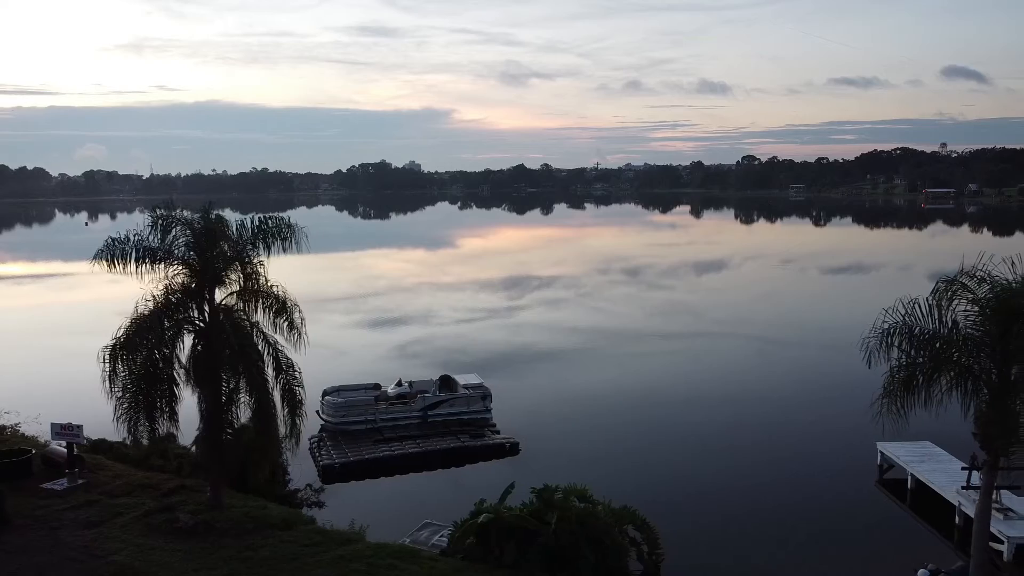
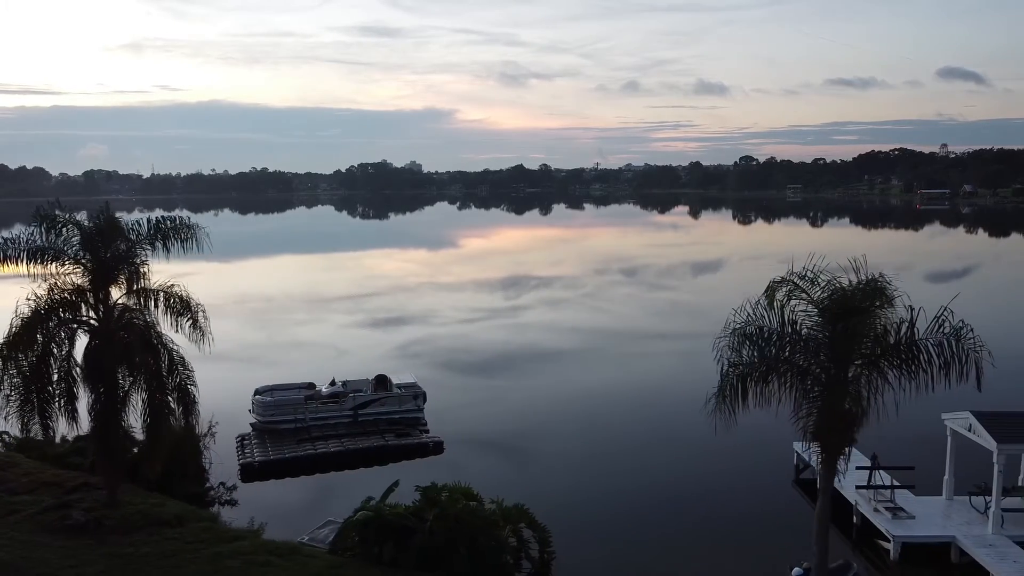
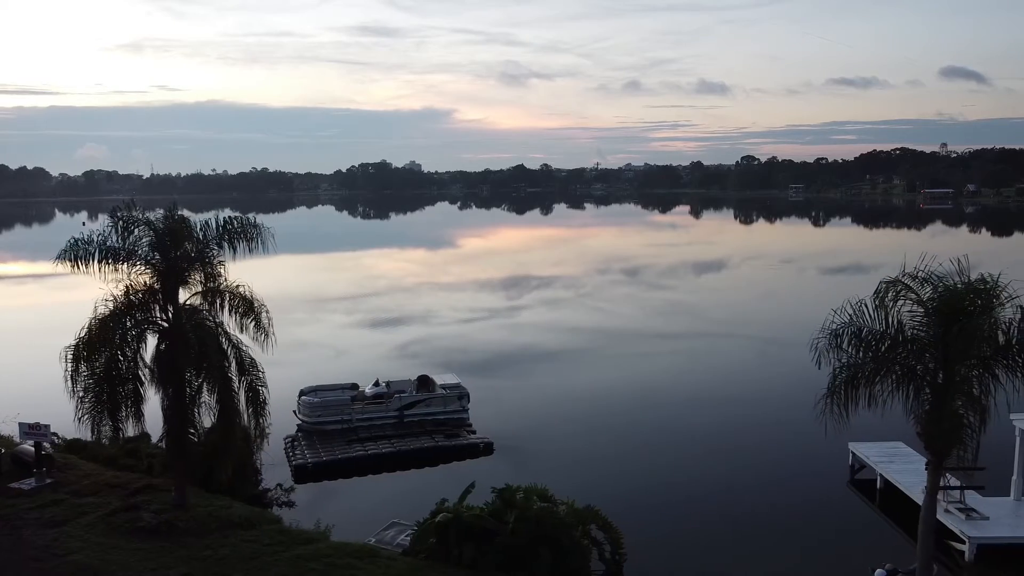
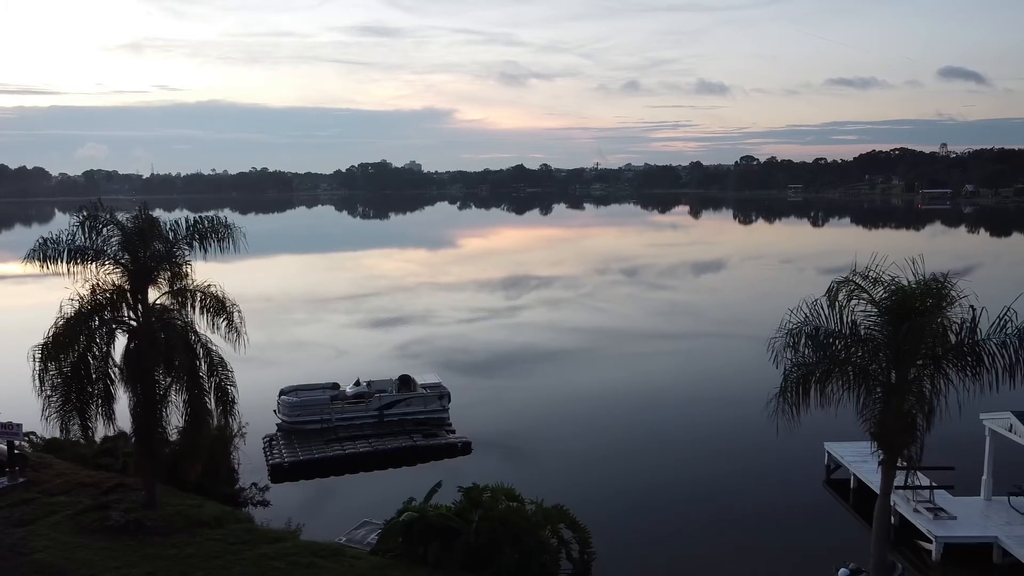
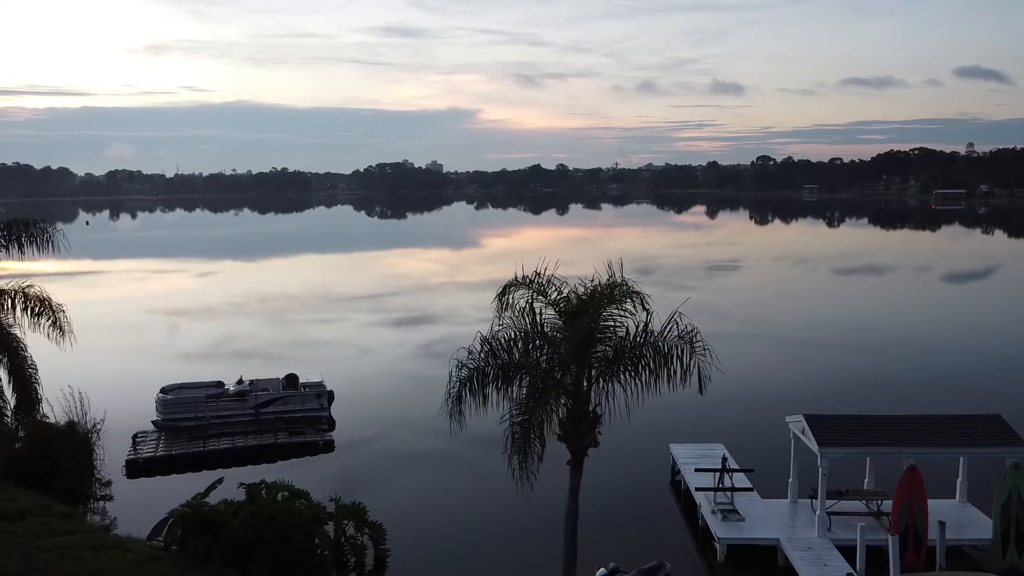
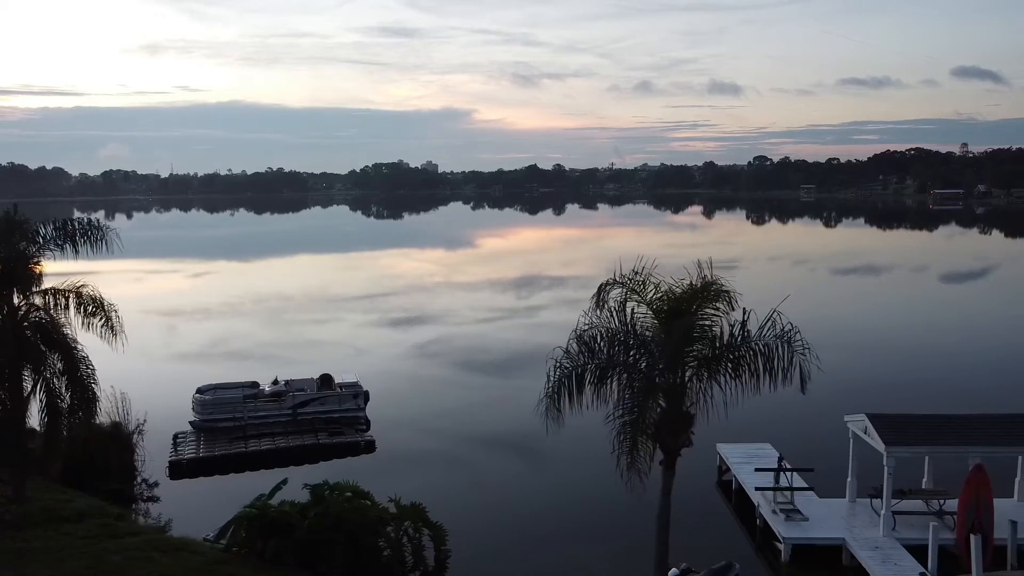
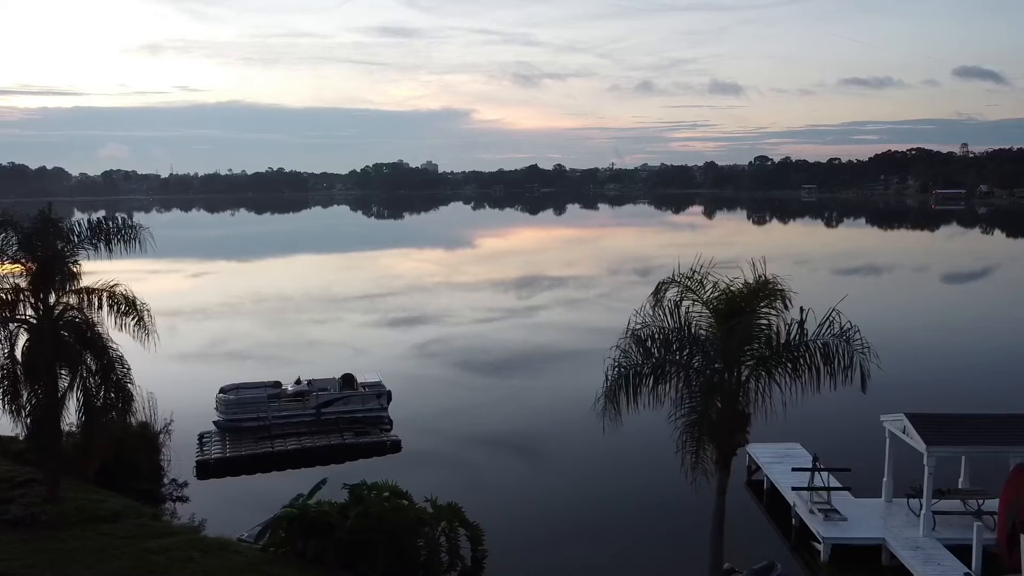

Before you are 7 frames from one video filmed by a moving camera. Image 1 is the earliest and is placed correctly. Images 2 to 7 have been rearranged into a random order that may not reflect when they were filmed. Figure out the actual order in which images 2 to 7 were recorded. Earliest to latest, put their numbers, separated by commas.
3, 4, 2, 7, 6, 5
